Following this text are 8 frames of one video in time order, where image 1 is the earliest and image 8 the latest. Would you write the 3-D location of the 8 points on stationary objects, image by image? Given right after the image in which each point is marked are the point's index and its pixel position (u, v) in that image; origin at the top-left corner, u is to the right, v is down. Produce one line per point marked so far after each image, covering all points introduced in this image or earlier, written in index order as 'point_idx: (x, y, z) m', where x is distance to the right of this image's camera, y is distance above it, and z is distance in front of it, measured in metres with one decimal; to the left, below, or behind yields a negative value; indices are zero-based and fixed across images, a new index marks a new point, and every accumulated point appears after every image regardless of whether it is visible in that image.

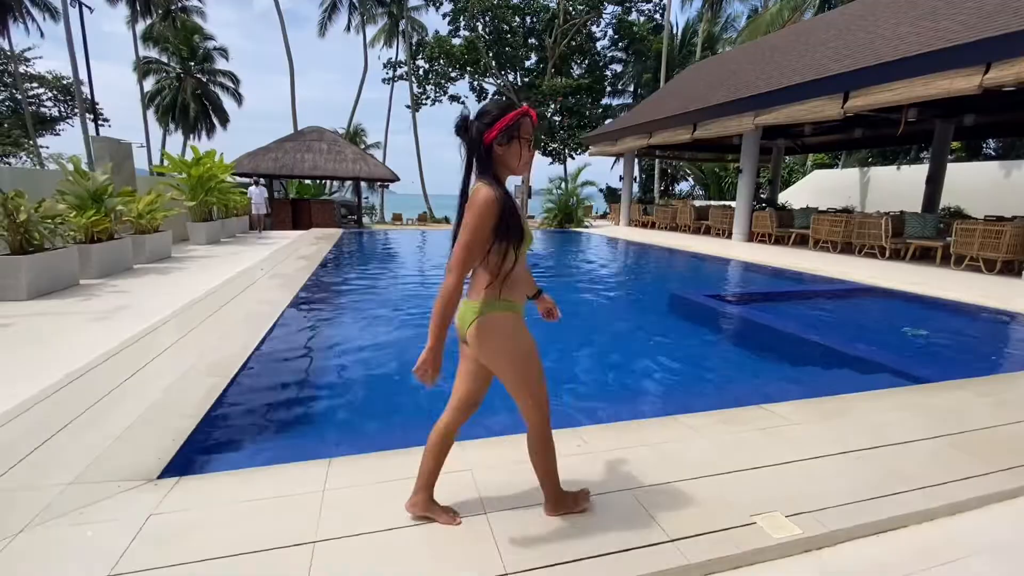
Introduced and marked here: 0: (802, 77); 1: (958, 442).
0: (+5.9, +4.3, +9.9) m
1: (+2.4, -0.9, +2.7) m
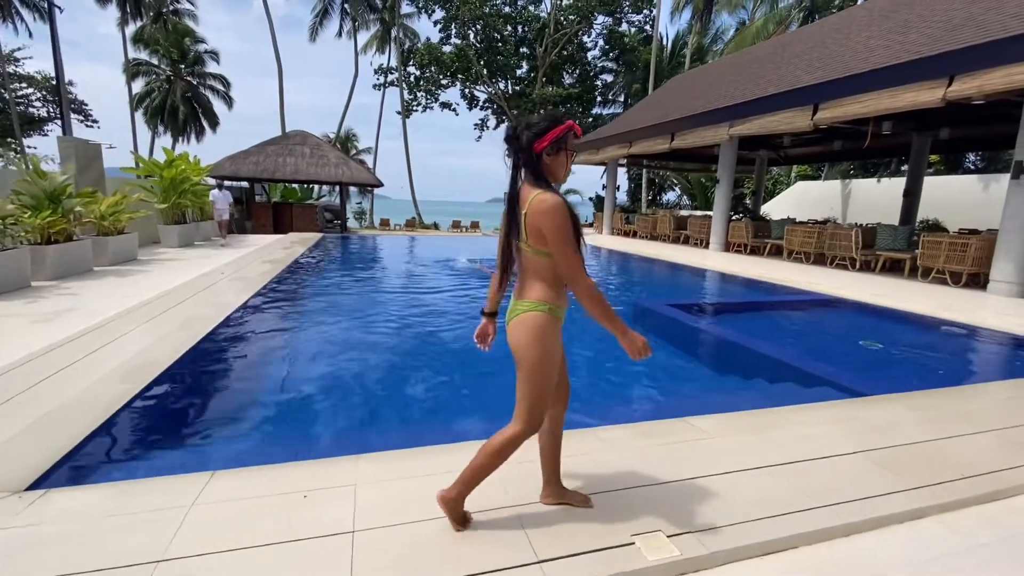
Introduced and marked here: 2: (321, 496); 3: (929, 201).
0: (+5.3, +4.1, +9.9) m
1: (+1.9, -0.9, +2.6) m
2: (-0.9, -0.9, +2.2) m
3: (+13.3, +2.8, +15.6) m
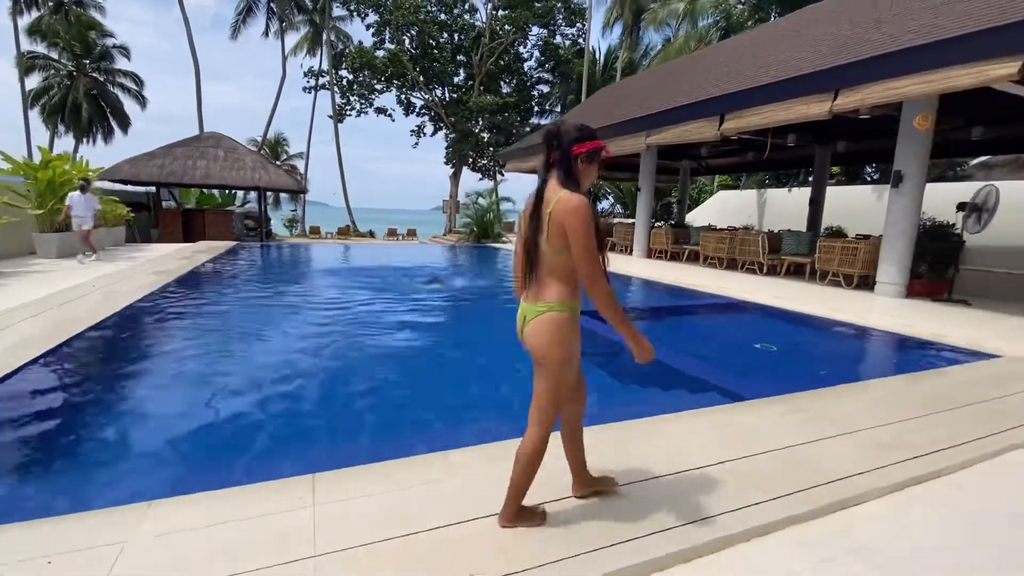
0: (+3.7, +4.0, +10.2) m
1: (+1.2, -0.9, +2.6) m
2: (-1.6, -1.0, +1.8) m
3: (+11.0, +2.7, +16.7) m
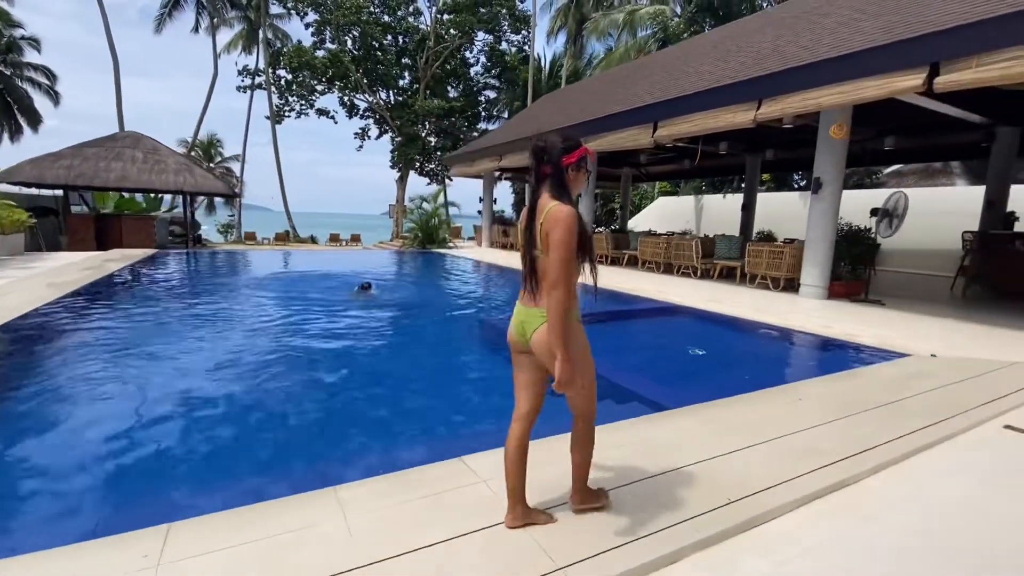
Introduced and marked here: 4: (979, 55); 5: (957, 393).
0: (+2.3, +3.9, +10.4) m
1: (+0.7, -1.0, +2.4) m
2: (-2.0, -1.1, +1.4) m
3: (+9.0, +2.6, +17.5) m
4: (+5.0, +2.5, +5.2) m
5: (+3.5, -0.8, +3.9) m
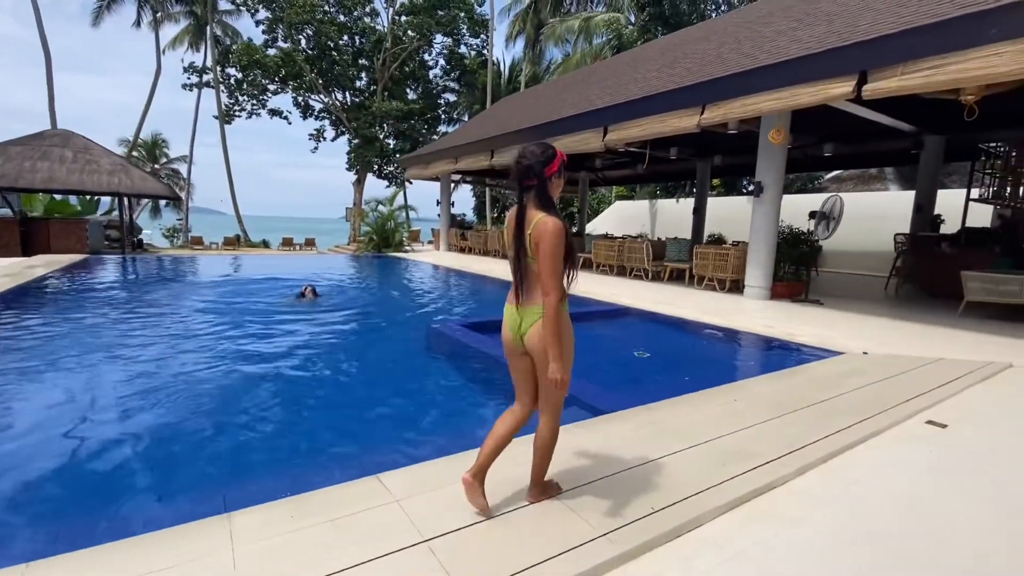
0: (+1.3, +3.8, +10.4) m
1: (+0.3, -1.0, +2.3) m
2: (-2.2, -1.1, +1.1) m
3: (+7.5, +2.6, +18.0) m
4: (+4.4, +2.5, +5.5) m
5: (+3.0, -0.8, +4.0) m
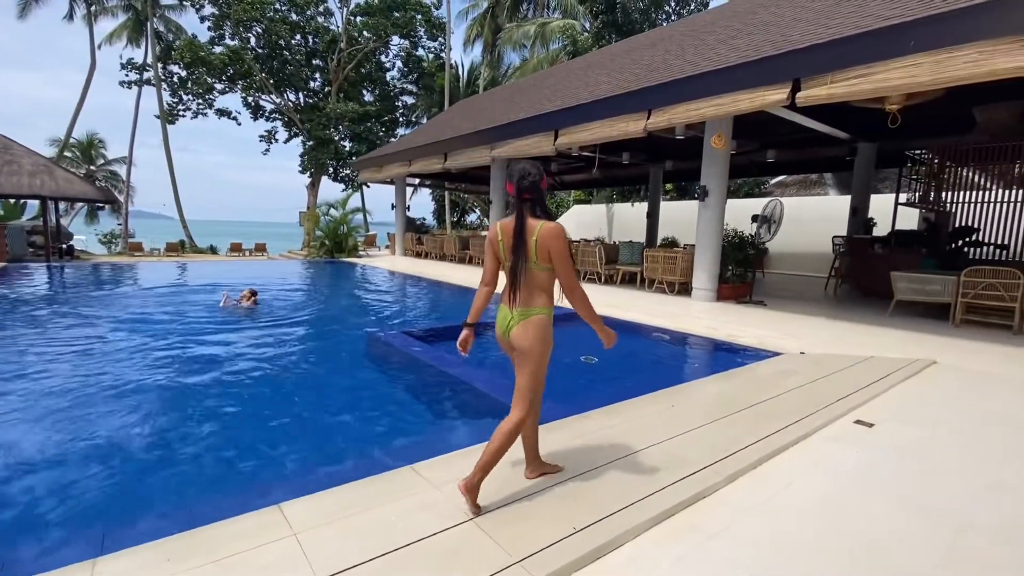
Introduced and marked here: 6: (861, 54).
0: (+0.3, +3.7, +10.4) m
1: (-0.1, -1.0, +2.2) m
2: (-2.5, -1.1, +0.8) m
3: (+5.9, +2.5, +18.4) m
4: (+3.8, +2.5, +5.7) m
5: (+2.5, -0.9, +4.1) m
6: (+3.9, +2.6, +5.5) m
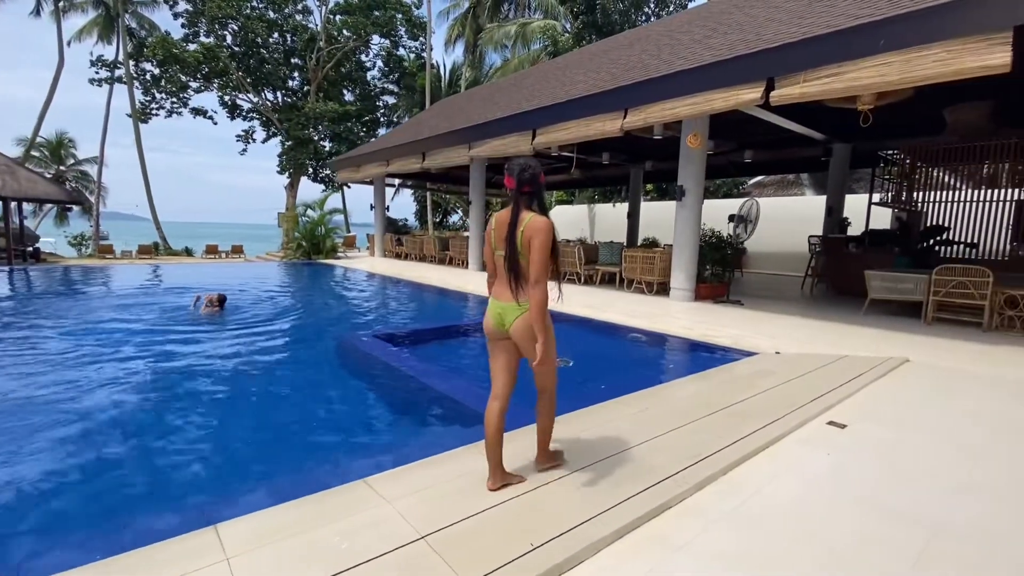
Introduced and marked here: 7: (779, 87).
0: (-0.2, +3.7, +10.3) m
1: (-0.2, -1.1, +2.1) m
2: (-2.6, -1.2, +0.6) m
3: (+5.2, +2.5, +18.5) m
4: (+3.4, +2.5, +5.7) m
5: (+2.3, -0.9, +4.0) m
6: (+3.6, +2.6, +5.5) m
7: (+3.2, +2.4, +5.9) m
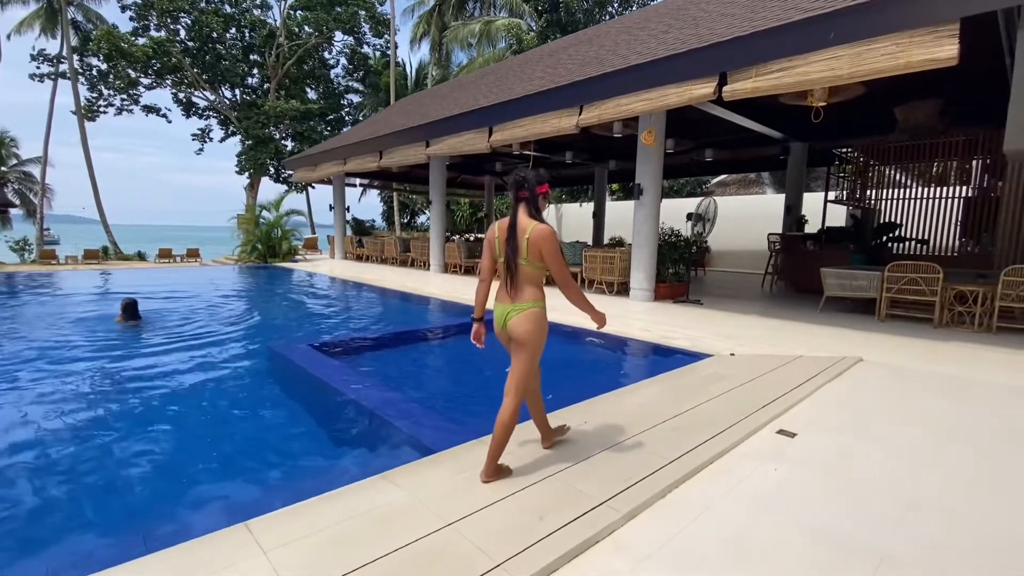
0: (-1.0, +3.7, +10.0) m
1: (-0.6, -1.1, +1.8) m
2: (-2.9, -1.2, +0.1) m
3: (+3.9, +2.5, +18.4) m
4: (+2.8, +2.5, +5.6) m
5: (+1.8, -0.9, +3.8) m
6: (+3.0, +2.6, +5.4) m
7: (+2.6, +2.4, +5.8) m
